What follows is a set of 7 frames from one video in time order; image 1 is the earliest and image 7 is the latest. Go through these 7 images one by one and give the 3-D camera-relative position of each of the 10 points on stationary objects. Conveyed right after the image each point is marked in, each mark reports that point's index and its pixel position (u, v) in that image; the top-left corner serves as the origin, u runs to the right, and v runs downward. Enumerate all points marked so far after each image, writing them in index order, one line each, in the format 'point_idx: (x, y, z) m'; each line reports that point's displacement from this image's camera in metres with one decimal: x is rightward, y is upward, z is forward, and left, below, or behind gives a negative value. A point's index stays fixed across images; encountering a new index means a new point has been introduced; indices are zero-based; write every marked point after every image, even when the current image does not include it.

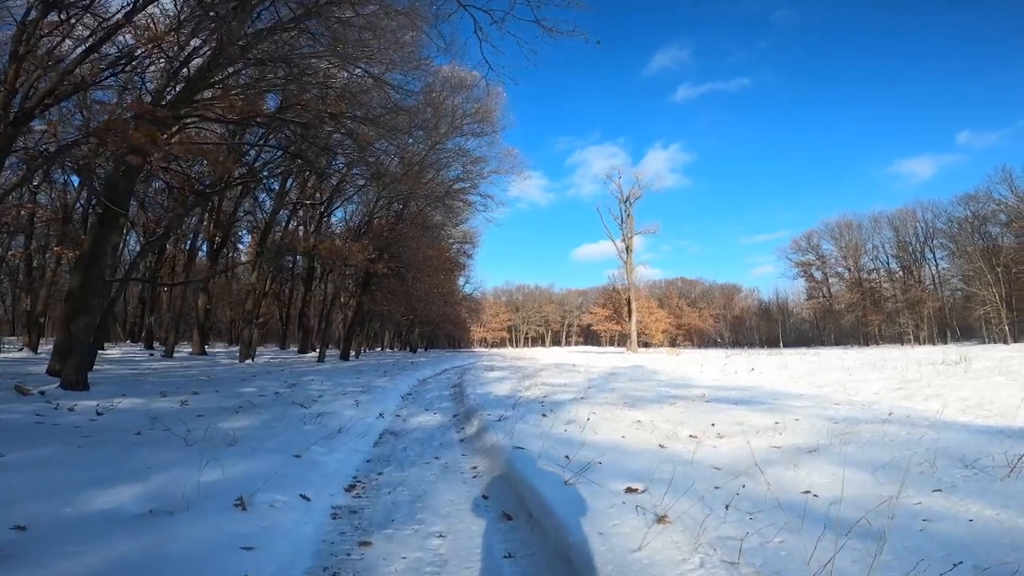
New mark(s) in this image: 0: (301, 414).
0: (-2.6, -1.6, +7.4) m
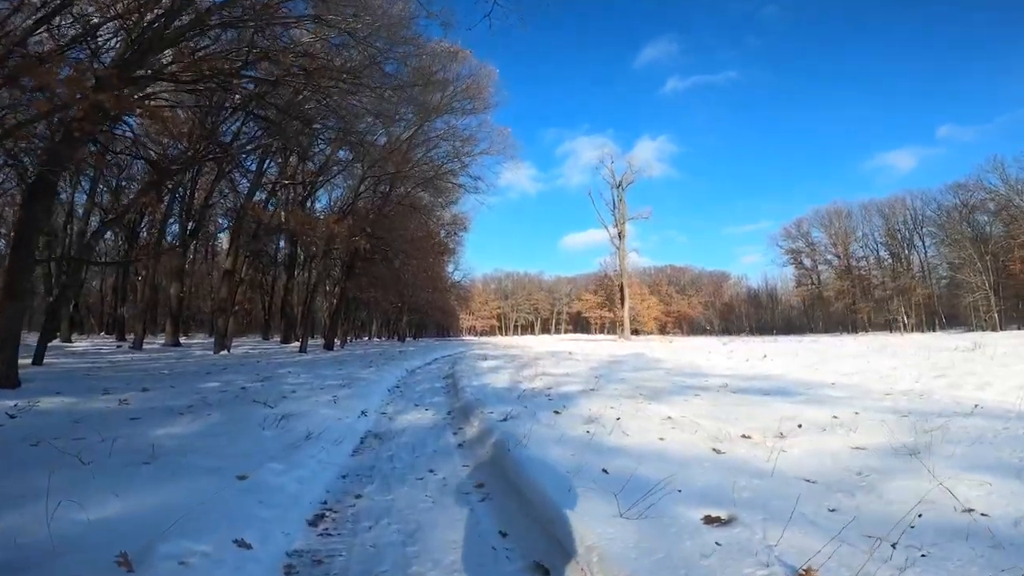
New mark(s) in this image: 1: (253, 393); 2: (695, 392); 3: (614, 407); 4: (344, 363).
0: (-2.5, -1.3, +6.0) m
1: (-3.4, -1.4, +7.8) m
2: (+2.9, -1.7, +9.4) m
3: (+1.3, -1.5, +7.8) m
4: (-4.3, -1.9, +15.5) m
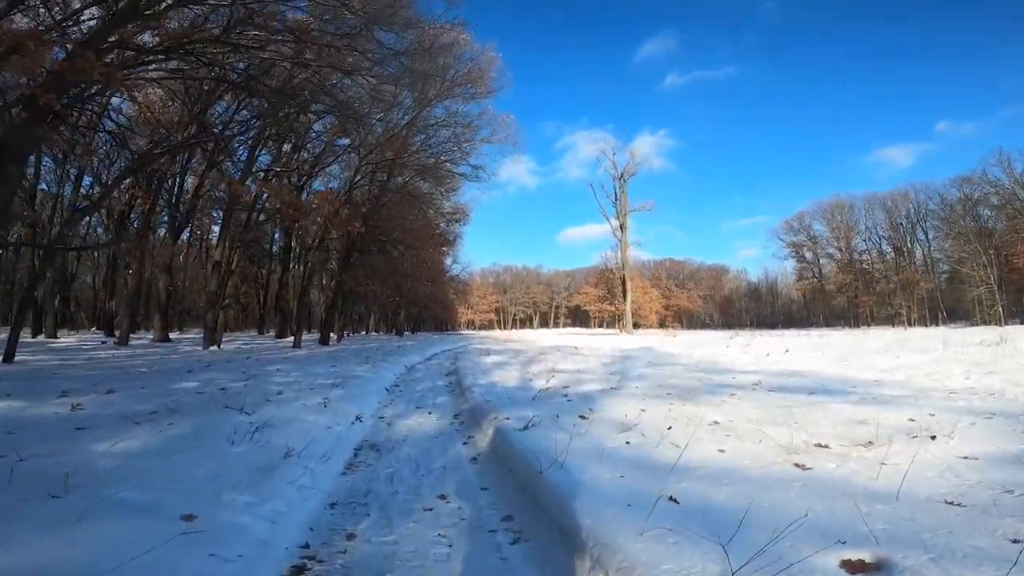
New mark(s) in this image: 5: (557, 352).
0: (-2.3, -1.2, +5.0) m
1: (-3.2, -1.2, +6.8) m
2: (+3.1, -1.5, +8.5) m
3: (+1.5, -1.4, +6.8) m
4: (-4.2, -1.7, +14.5) m
5: (+1.5, -2.1, +19.4) m
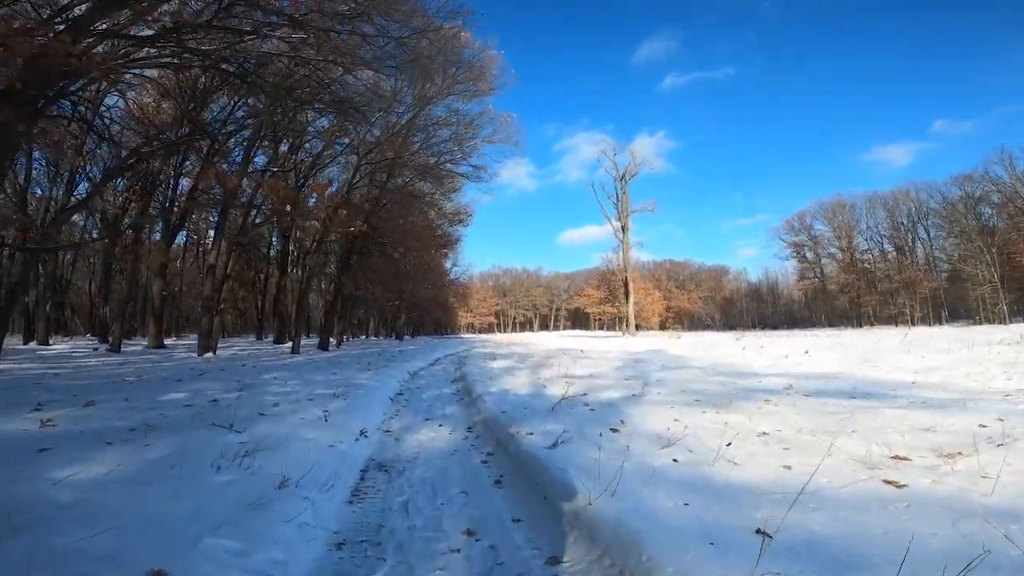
0: (-2.1, -1.2, +4.4) m
1: (-3.0, -1.2, +6.2) m
2: (+3.3, -1.4, +7.9) m
3: (+1.7, -1.4, +6.2) m
4: (-4.0, -1.8, +13.8) m
5: (+1.6, -2.1, +18.8) m
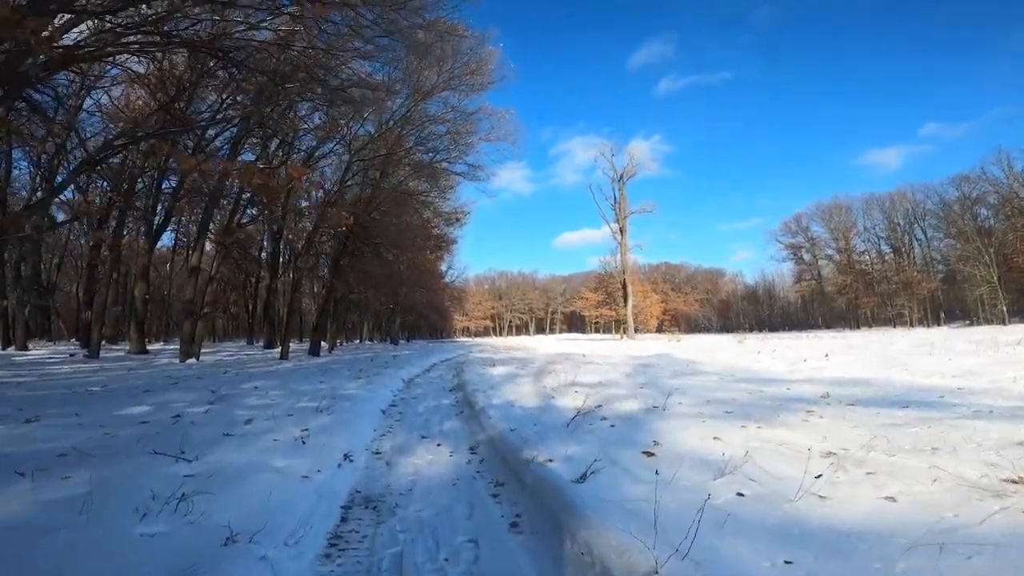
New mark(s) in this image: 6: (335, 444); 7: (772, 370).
0: (-2.0, -1.1, +3.5) m
1: (-2.9, -1.2, +5.2) m
2: (+3.4, -1.4, +7.0) m
3: (+1.8, -1.3, +5.3) m
4: (-3.9, -1.8, +12.9) m
5: (+1.6, -2.2, +17.9) m
6: (-1.6, -1.4, +5.3) m
7: (+5.5, -1.7, +12.7) m
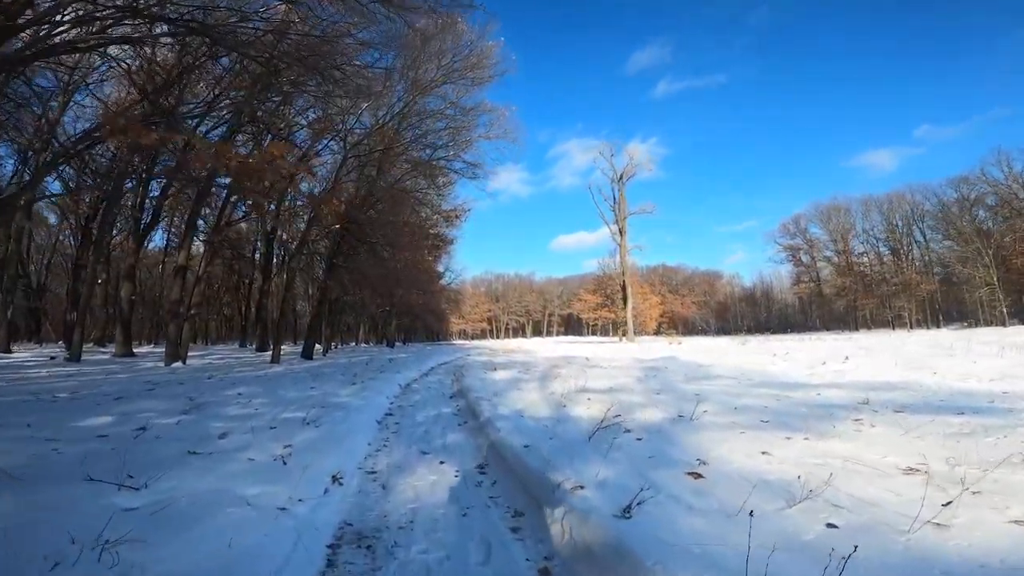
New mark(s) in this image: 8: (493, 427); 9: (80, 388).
0: (-1.8, -1.1, +2.7) m
1: (-2.8, -1.2, +4.5) m
2: (+3.5, -1.4, +6.2) m
3: (+2.0, -1.3, +4.6) m
4: (-3.9, -1.8, +12.1) m
5: (+1.7, -2.2, +17.2) m
6: (-1.5, -1.3, +4.6) m
7: (+5.6, -1.7, +12.0) m
8: (-0.2, -1.5, +6.2) m
9: (-7.3, -1.7, +10.0) m
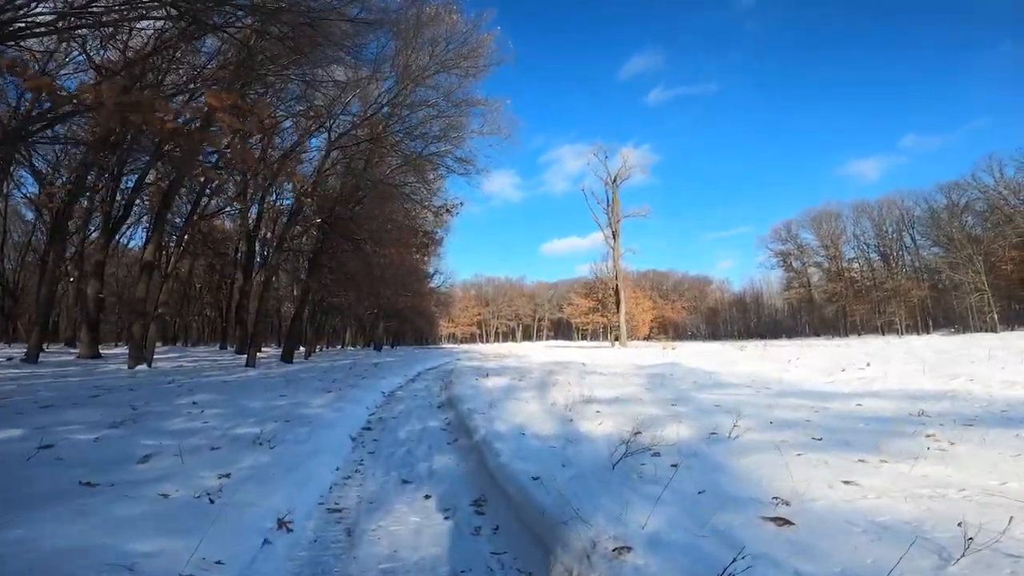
0: (-1.8, -0.9, +1.6) m
1: (-2.7, -1.1, +3.3) m
2: (+3.5, -1.3, +5.2) m
3: (+2.0, -1.2, +3.5) m
4: (-3.9, -1.7, +10.9) m
5: (+1.5, -2.2, +16.0) m
6: (-1.4, -1.2, +3.4) m
7: (+5.5, -1.7, +10.9) m
8: (-0.2, -1.4, +5.1) m
9: (-7.4, -1.6, +8.8) m
